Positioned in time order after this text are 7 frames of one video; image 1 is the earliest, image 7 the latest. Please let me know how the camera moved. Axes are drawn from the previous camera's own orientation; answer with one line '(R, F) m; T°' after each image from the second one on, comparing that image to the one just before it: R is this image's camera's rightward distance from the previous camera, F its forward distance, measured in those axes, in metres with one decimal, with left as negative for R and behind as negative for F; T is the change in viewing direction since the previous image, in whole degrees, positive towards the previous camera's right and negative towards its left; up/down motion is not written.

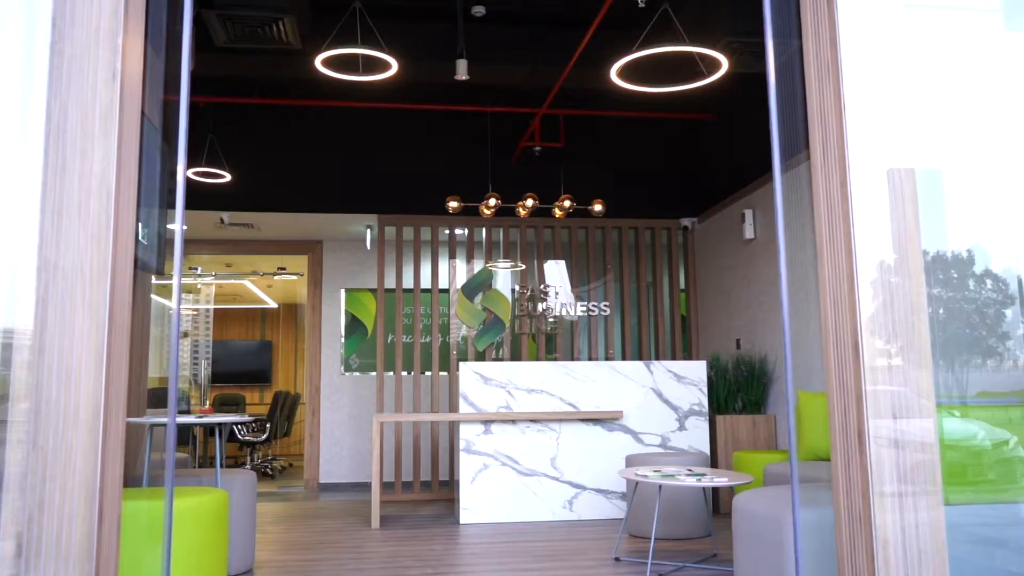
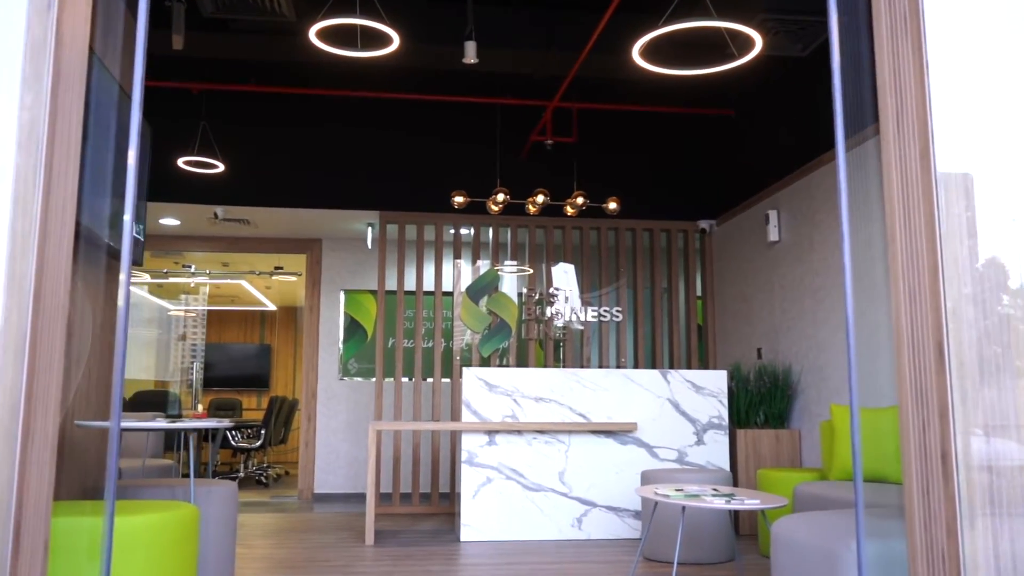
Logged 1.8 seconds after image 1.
(0.0, +0.4) m; 0°
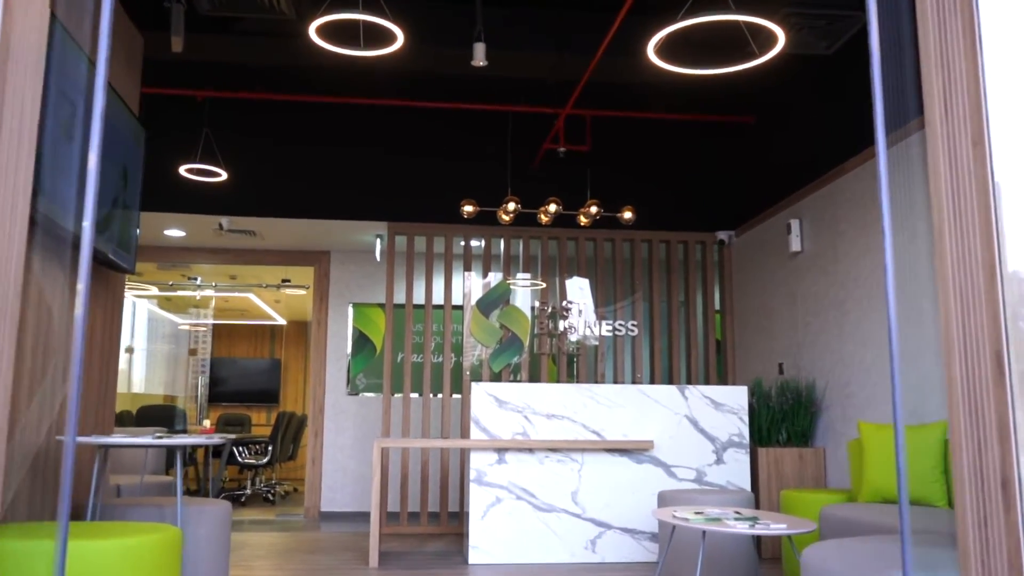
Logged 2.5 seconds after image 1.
(0.0, +0.2) m; -1°
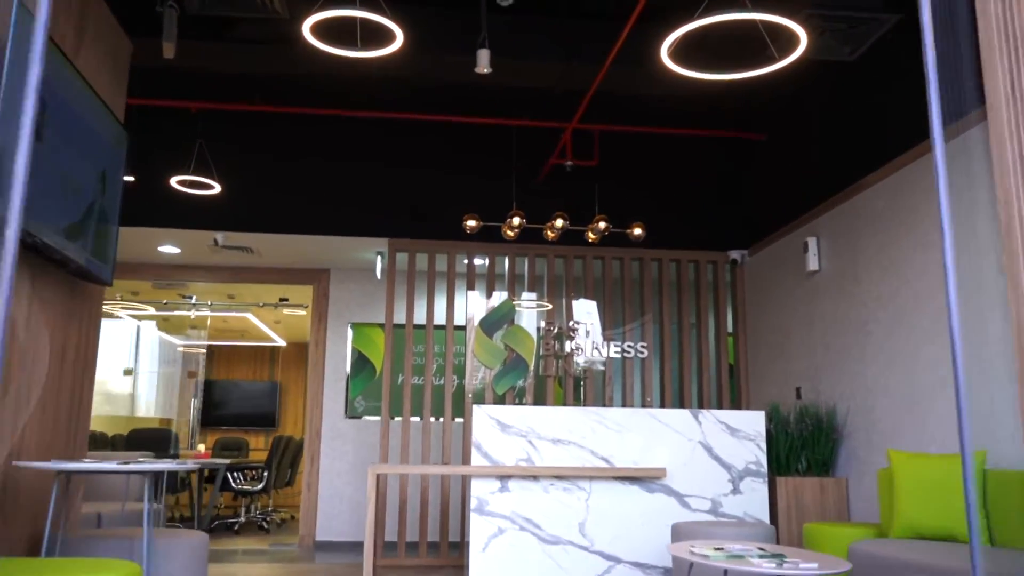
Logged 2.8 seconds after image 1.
(0.0, +0.3) m; 0°
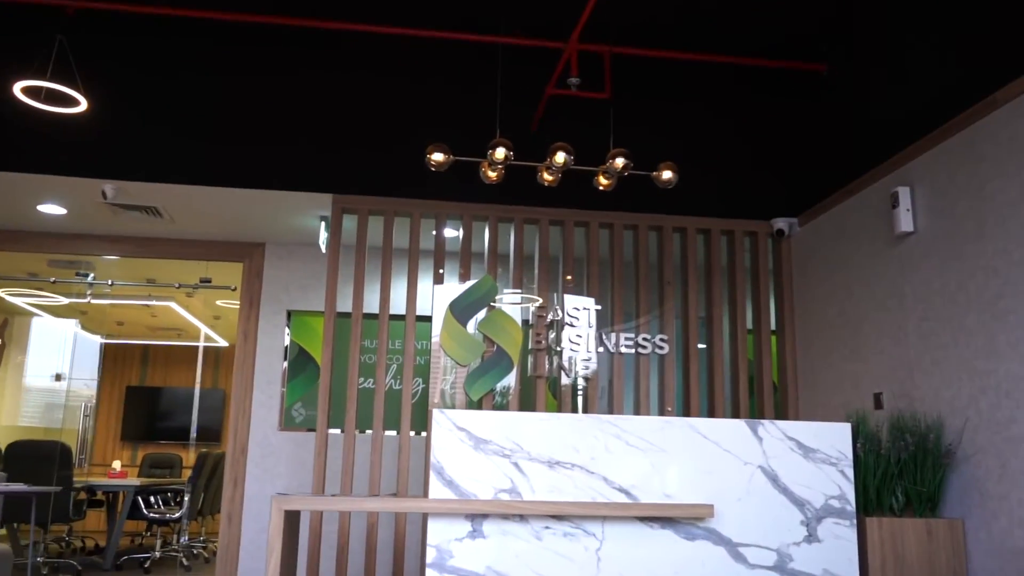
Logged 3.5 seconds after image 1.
(0.0, +1.6) m; +1°
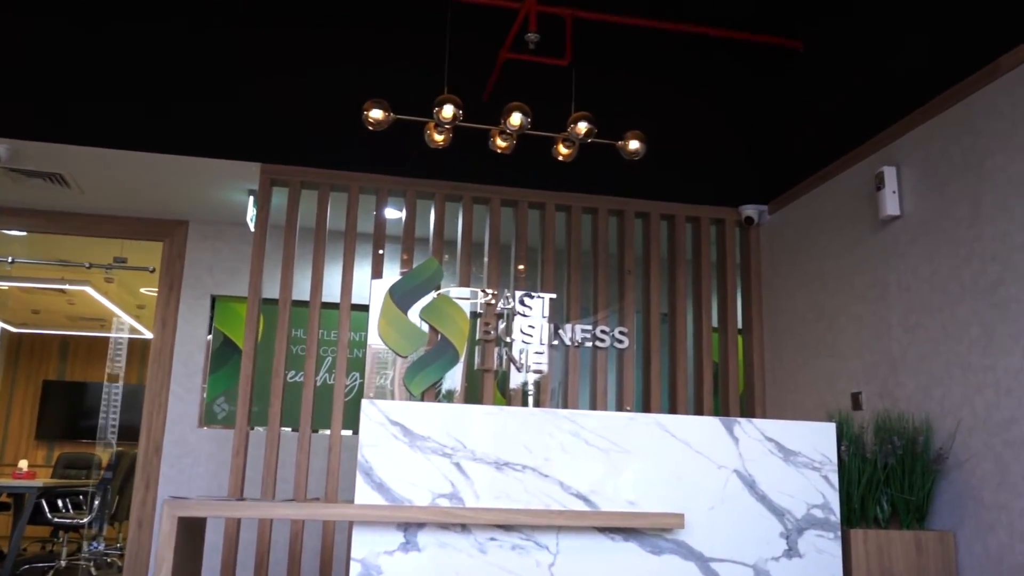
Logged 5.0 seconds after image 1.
(0.0, +0.5) m; +3°
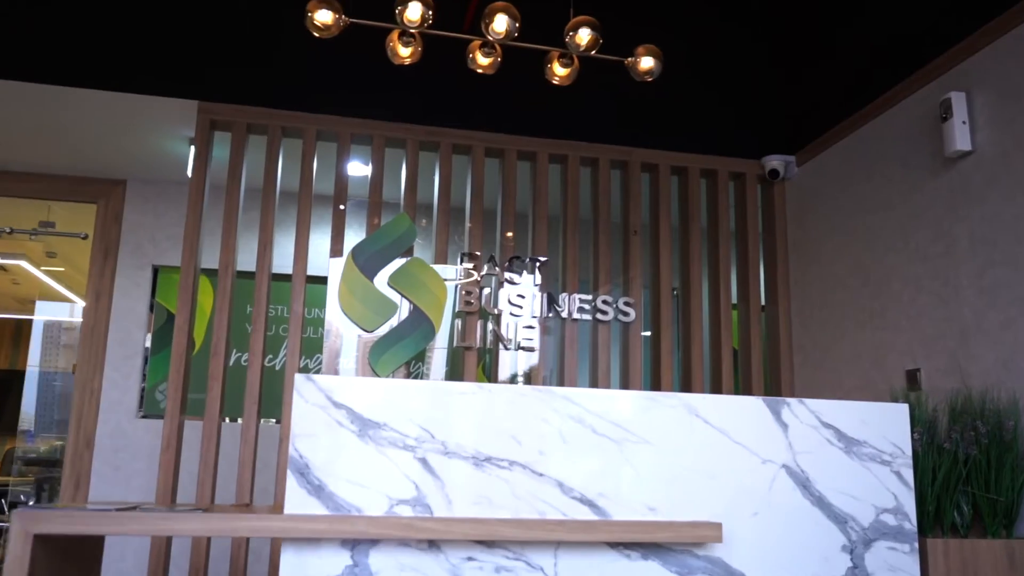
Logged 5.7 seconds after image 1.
(0.0, +0.7) m; +1°
